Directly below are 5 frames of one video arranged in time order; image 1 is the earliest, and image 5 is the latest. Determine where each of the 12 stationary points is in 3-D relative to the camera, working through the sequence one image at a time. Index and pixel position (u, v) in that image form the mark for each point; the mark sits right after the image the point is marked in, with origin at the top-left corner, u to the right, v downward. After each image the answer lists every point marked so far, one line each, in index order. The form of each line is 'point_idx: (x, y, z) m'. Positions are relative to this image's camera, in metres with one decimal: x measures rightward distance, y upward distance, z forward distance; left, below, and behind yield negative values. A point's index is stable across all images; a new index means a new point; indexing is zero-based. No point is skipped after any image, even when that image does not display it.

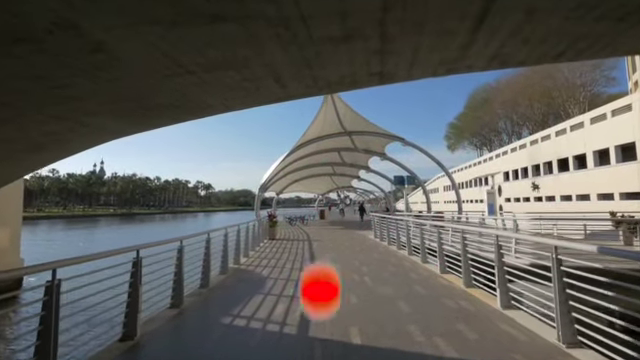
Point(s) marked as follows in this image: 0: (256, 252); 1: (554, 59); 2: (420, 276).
0: (-1.9, -2.1, +12.3) m
1: (+2.3, +1.2, +4.1) m
2: (+1.8, -1.7, +7.6) m
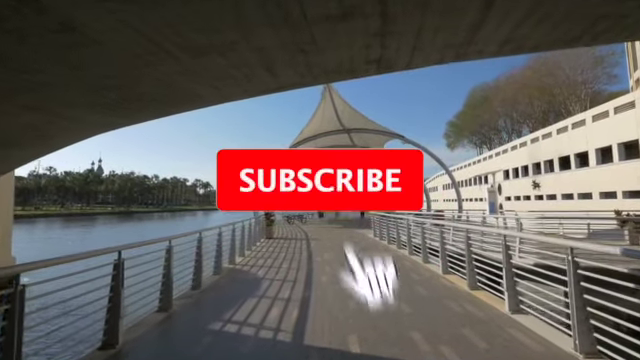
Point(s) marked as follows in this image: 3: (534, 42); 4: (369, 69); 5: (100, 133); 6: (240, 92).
0: (-1.9, -2.0, +12.0) m
1: (+2.2, +1.2, +3.8) m
2: (+1.7, -1.7, +7.3) m
3: (+1.9, +1.3, +3.9) m
4: (+0.5, +1.2, +4.5) m
5: (-3.5, +0.8, +6.8) m
6: (-0.9, +1.0, +5.0) m
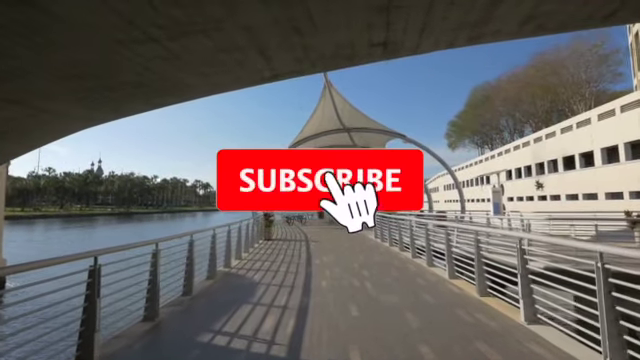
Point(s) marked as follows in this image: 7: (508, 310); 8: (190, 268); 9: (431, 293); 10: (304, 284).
0: (-2.0, -2.0, +11.6) m
1: (+2.2, +1.2, +3.4) m
2: (+1.7, -1.6, +6.9) m
3: (+1.9, +1.3, +3.5) m
4: (+0.5, +1.2, +4.1) m
5: (-3.5, +0.8, +6.4) m
6: (-0.9, +1.1, +4.6) m
7: (+2.3, -1.6, +5.1) m
8: (-2.0, -1.3, +6.5) m
9: (+1.6, -1.6, +6.2) m
10: (-0.3, -1.7, +6.9) m
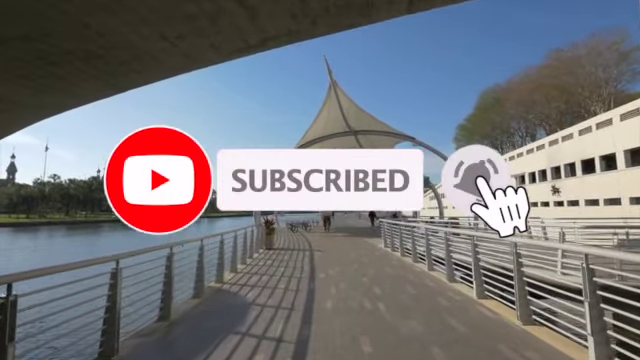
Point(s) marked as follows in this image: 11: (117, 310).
0: (-1.8, -2.1, +10.5) m
1: (+2.2, +1.3, +2.3) m
2: (+1.8, -1.7, +5.8) m
3: (+1.9, +1.3, +2.4) m
4: (+0.5, +1.2, +3.0) m
5: (-3.5, +0.8, +5.4) m
6: (-0.9, +1.1, +3.6) m
7: (+2.3, -1.5, +4.0) m
8: (-1.9, -1.3, +5.4) m
9: (+1.6, -1.6, +5.0) m
10: (-0.2, -1.7, +5.8) m
11: (-1.9, -1.2, +4.0) m
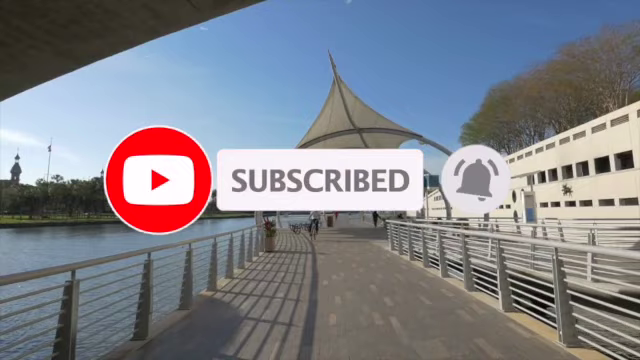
0: (-1.8, -2.0, +9.7) m
1: (+2.2, +1.4, +1.5) m
2: (+1.8, -1.6, +5.0) m
3: (+1.9, +1.4, +1.6) m
4: (+0.5, +1.3, +2.2) m
5: (-3.4, +0.8, +4.6) m
6: (-0.9, +1.1, +2.8) m
7: (+2.3, -1.5, +3.2) m
8: (-1.9, -1.3, +4.6) m
9: (+1.7, -1.6, +4.3) m
10: (-0.2, -1.6, +5.1) m
11: (-1.9, -1.2, +3.3) m
